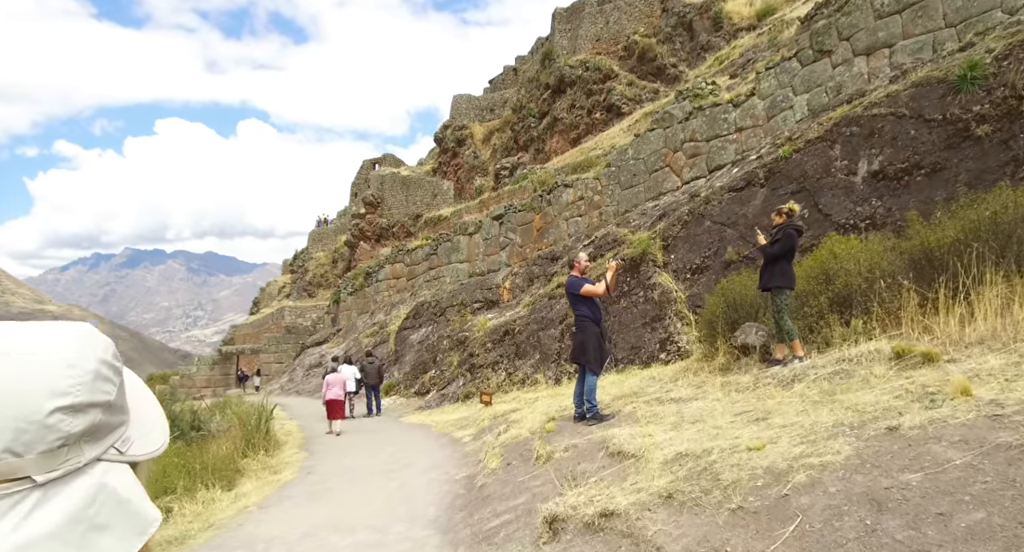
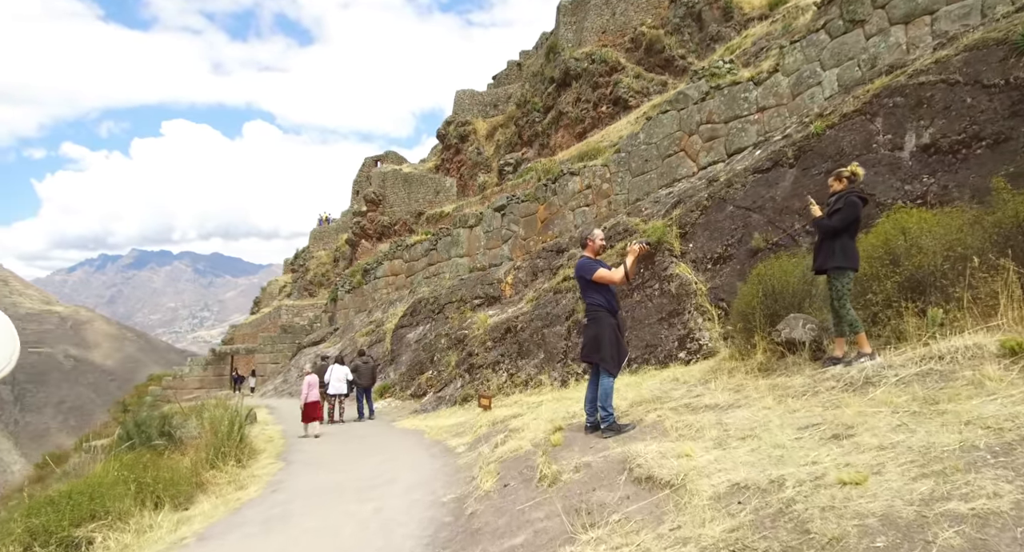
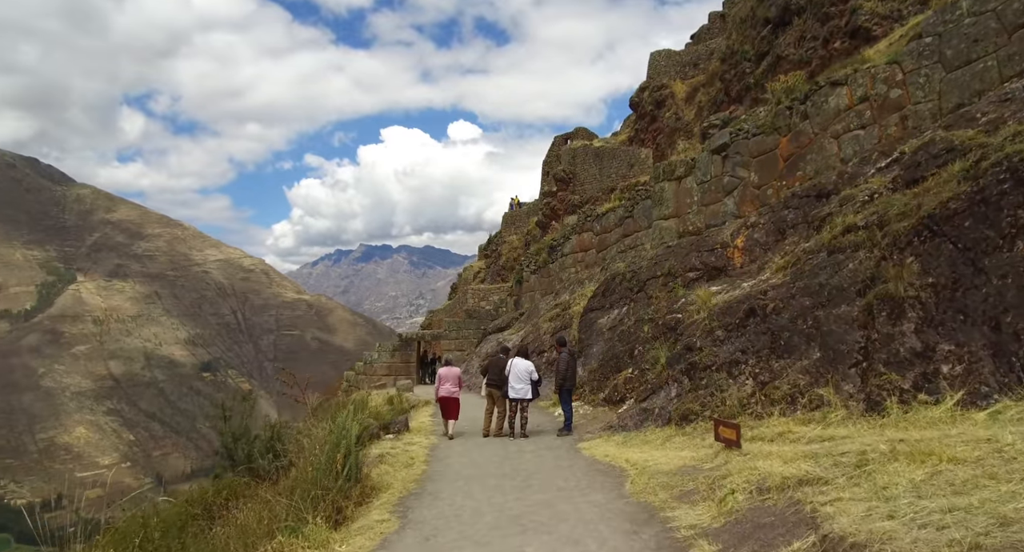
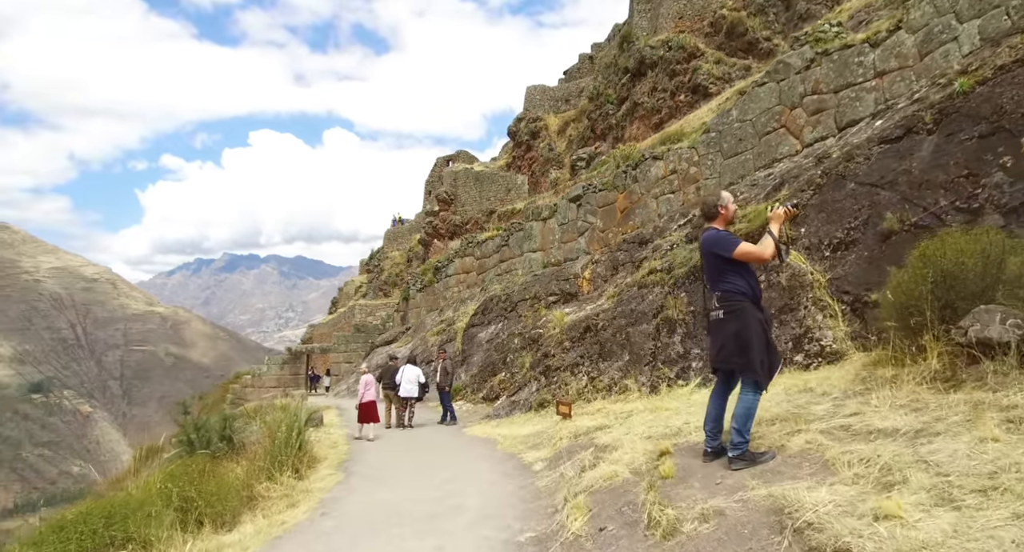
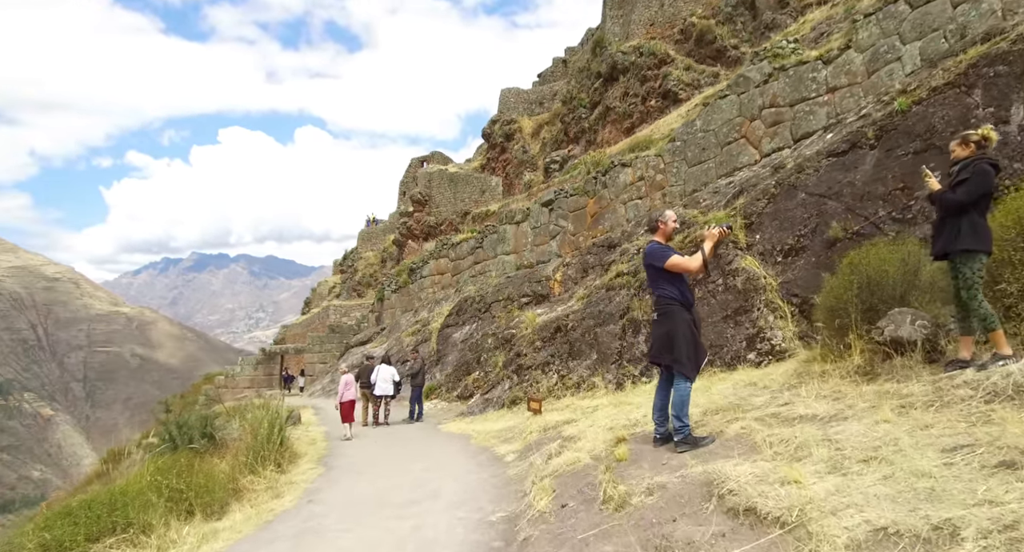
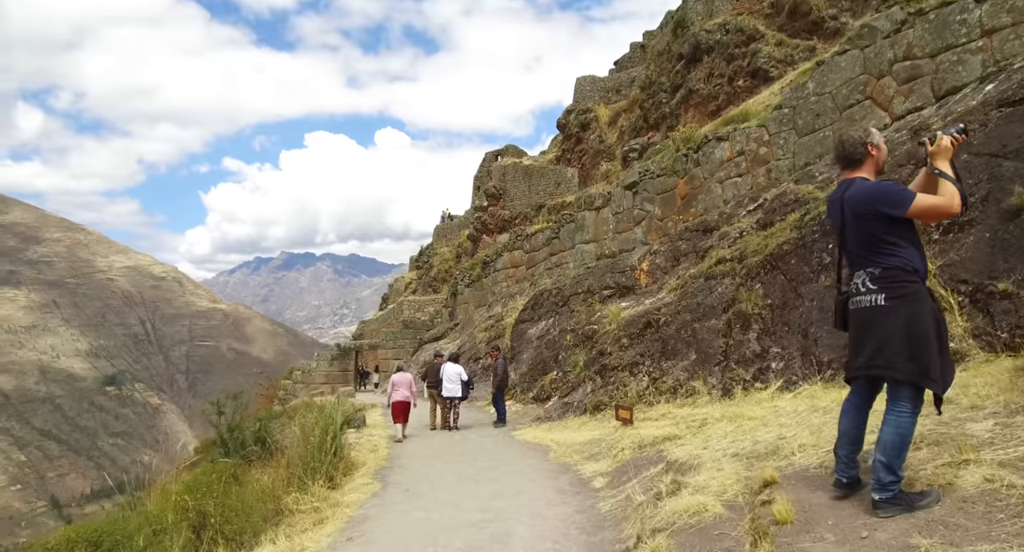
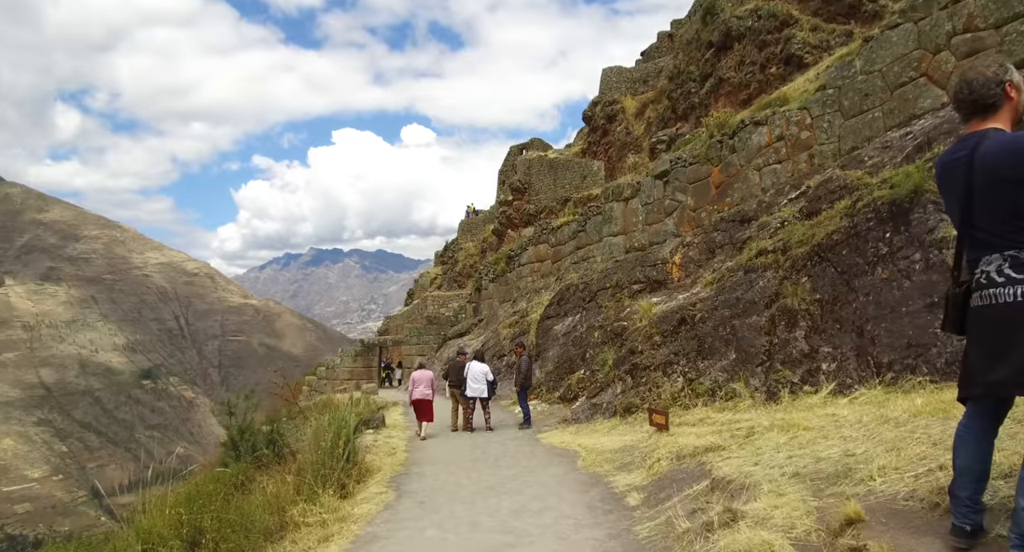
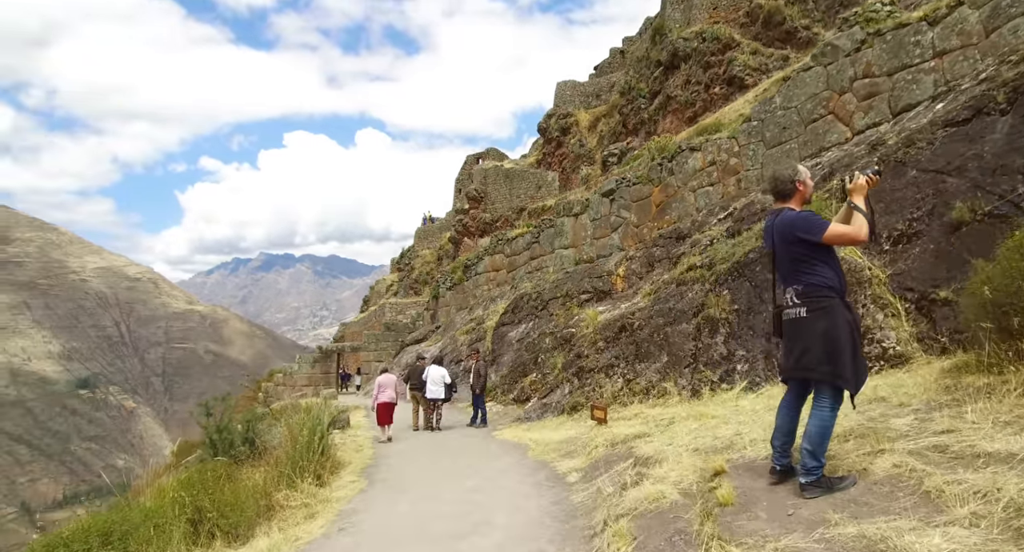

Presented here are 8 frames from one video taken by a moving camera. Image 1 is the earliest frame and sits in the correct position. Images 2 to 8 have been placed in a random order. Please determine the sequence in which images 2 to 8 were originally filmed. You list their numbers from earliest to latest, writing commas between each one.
2, 5, 4, 8, 6, 7, 3
